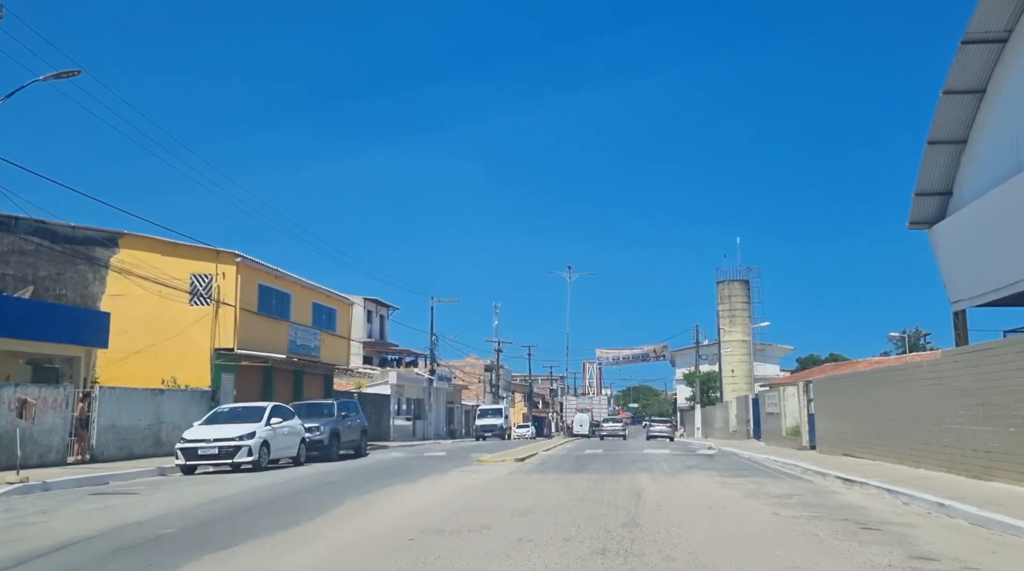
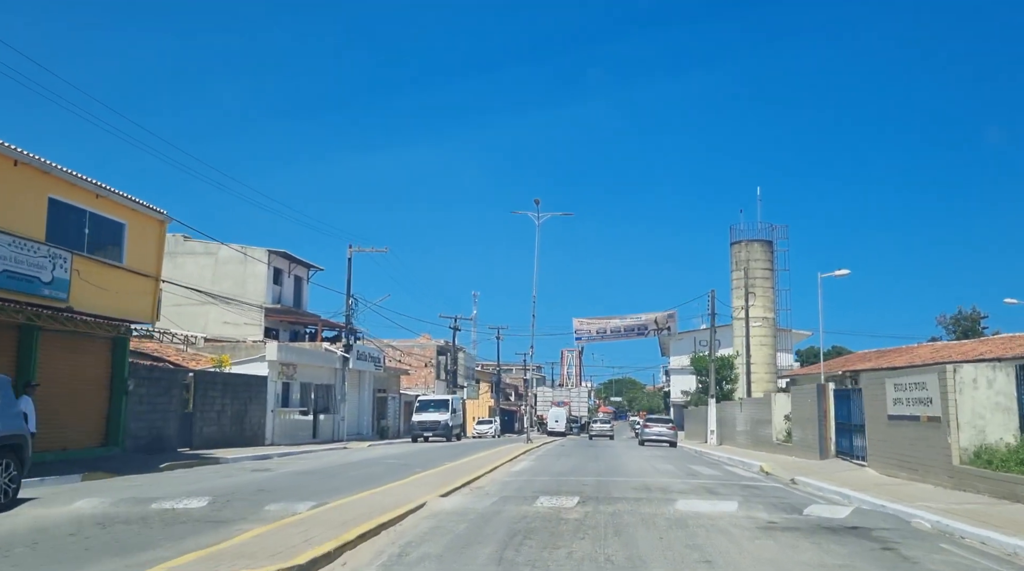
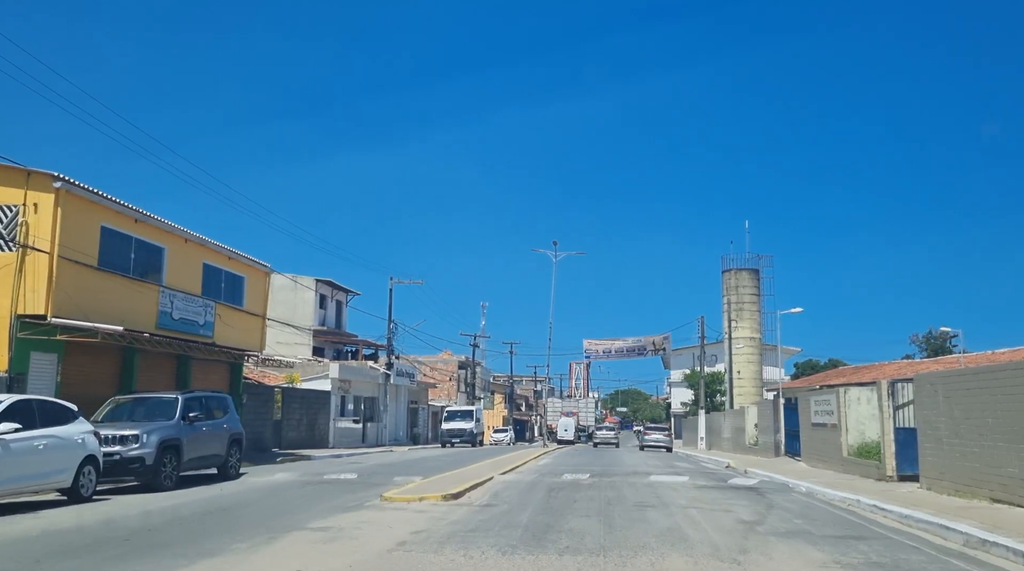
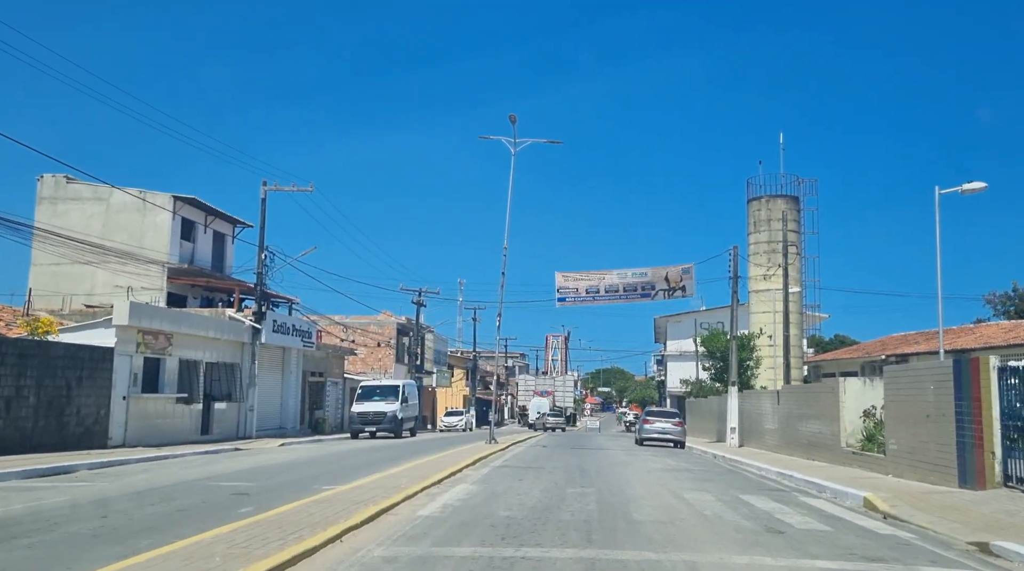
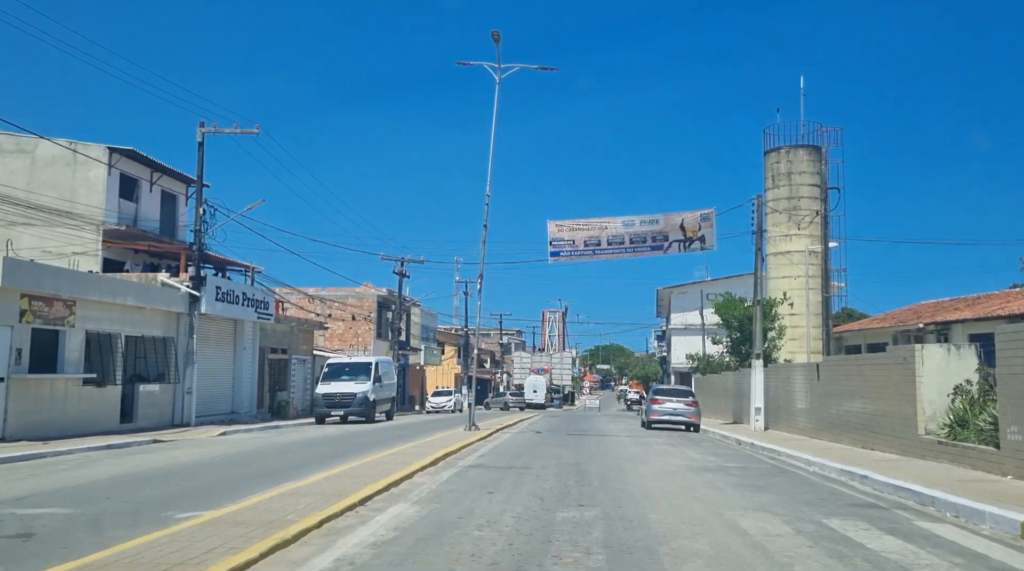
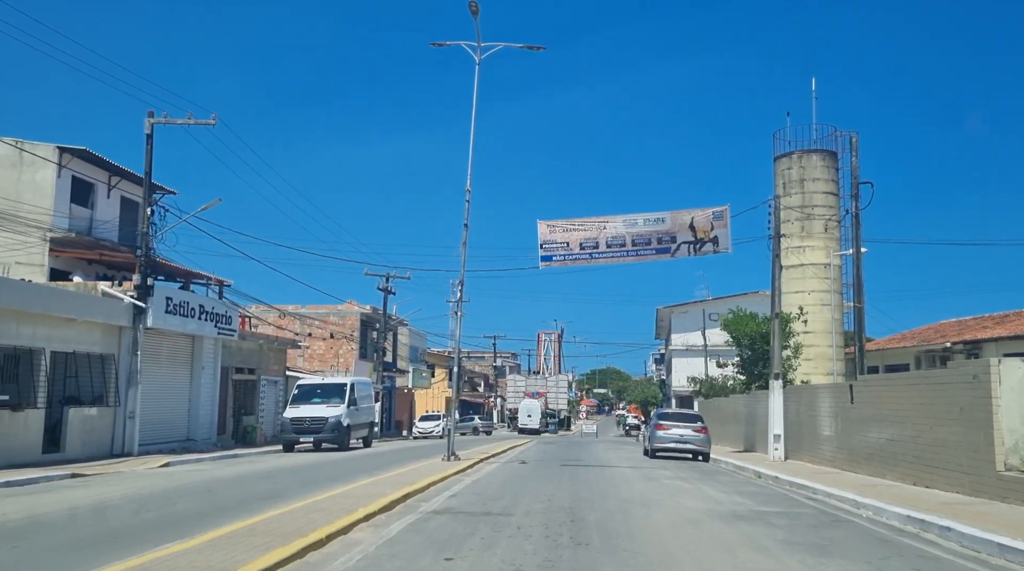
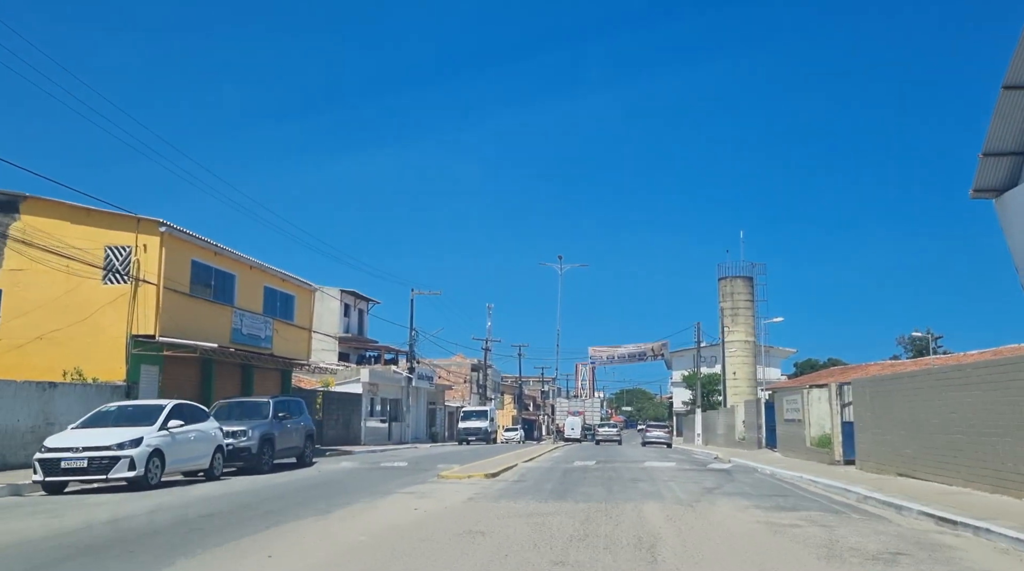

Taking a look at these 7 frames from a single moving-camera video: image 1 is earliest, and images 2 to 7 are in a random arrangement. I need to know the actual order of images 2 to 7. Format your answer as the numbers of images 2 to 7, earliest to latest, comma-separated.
7, 3, 2, 4, 5, 6
